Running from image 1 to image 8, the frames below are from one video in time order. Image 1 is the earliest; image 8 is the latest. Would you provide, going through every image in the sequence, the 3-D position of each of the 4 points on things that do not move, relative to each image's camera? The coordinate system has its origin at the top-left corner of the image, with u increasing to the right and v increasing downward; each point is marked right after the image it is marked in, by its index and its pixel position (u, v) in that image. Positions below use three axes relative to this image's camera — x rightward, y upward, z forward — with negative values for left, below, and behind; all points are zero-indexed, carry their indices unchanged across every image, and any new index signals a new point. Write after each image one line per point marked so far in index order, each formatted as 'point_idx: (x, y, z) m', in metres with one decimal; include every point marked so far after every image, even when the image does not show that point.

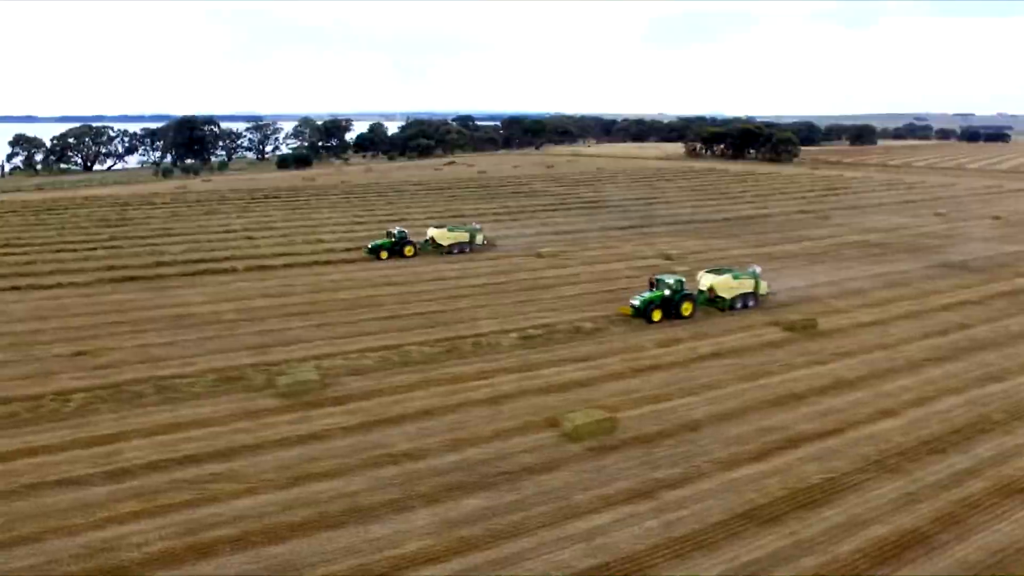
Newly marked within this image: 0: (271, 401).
0: (-4.4, -2.1, +14.8) m
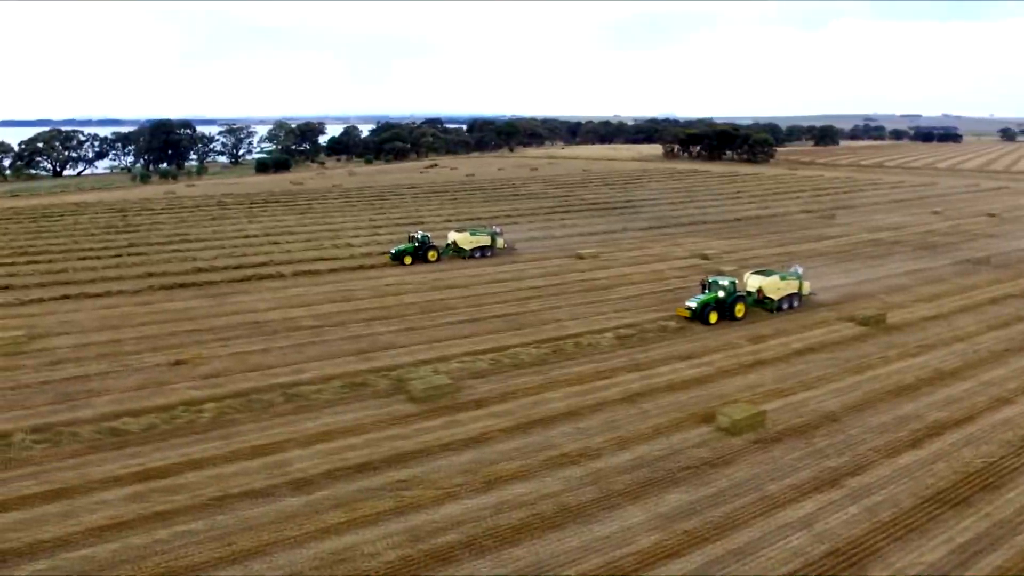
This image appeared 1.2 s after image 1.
0: (-1.9, -2.2, +14.7) m
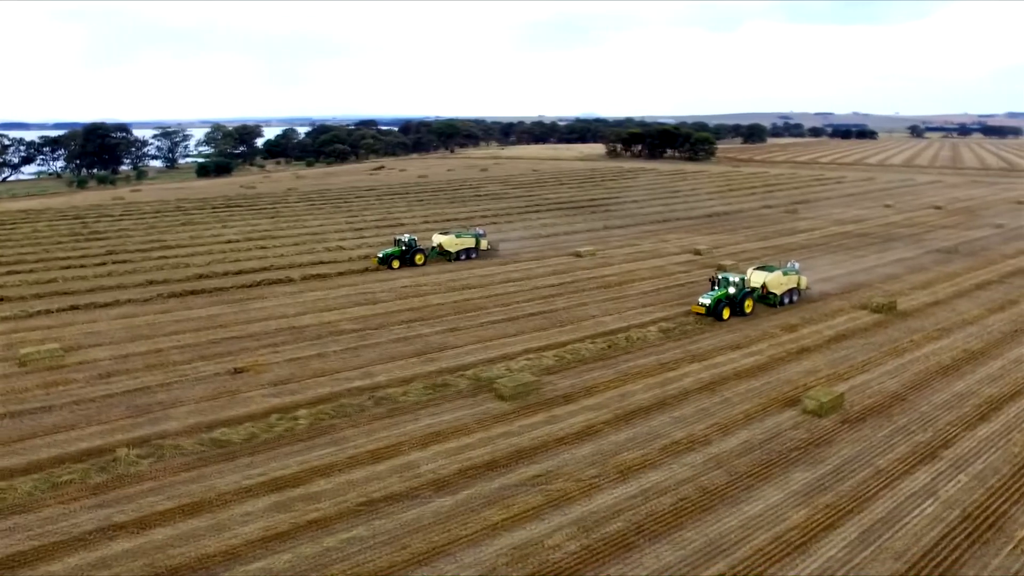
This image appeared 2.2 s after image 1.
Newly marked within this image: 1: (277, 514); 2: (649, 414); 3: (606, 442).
0: (-0.2, -2.1, +15.0) m
1: (-3.1, -3.1, +11.0) m
2: (+2.5, -2.3, +14.5) m
3: (+1.6, -2.5, +13.3) m
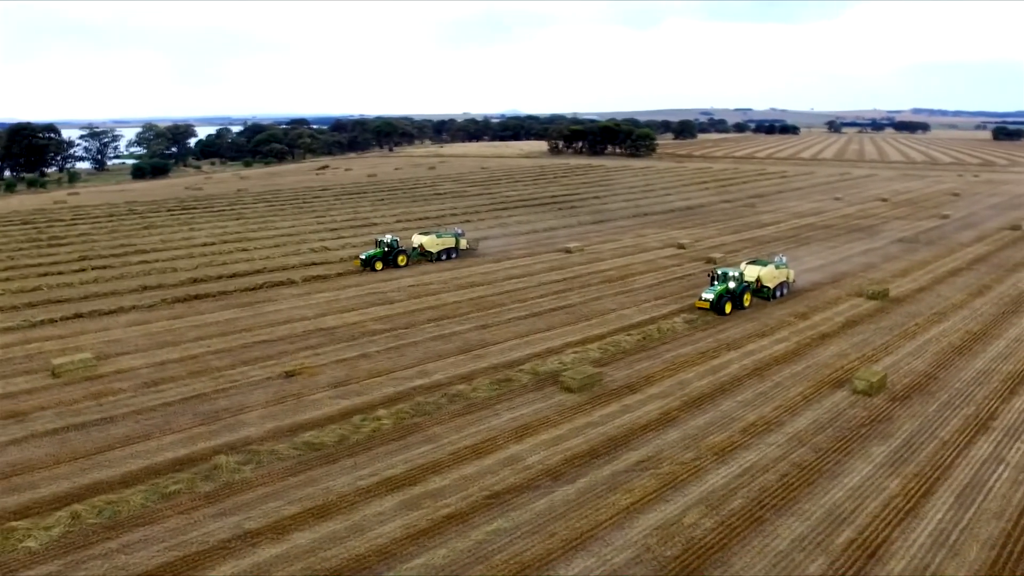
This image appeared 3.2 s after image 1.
0: (+1.1, -2.1, +15.4) m
1: (-1.4, -3.1, +11.1) m
2: (+3.9, -2.1, +15.2) m
3: (+3.1, -2.4, +14.0) m
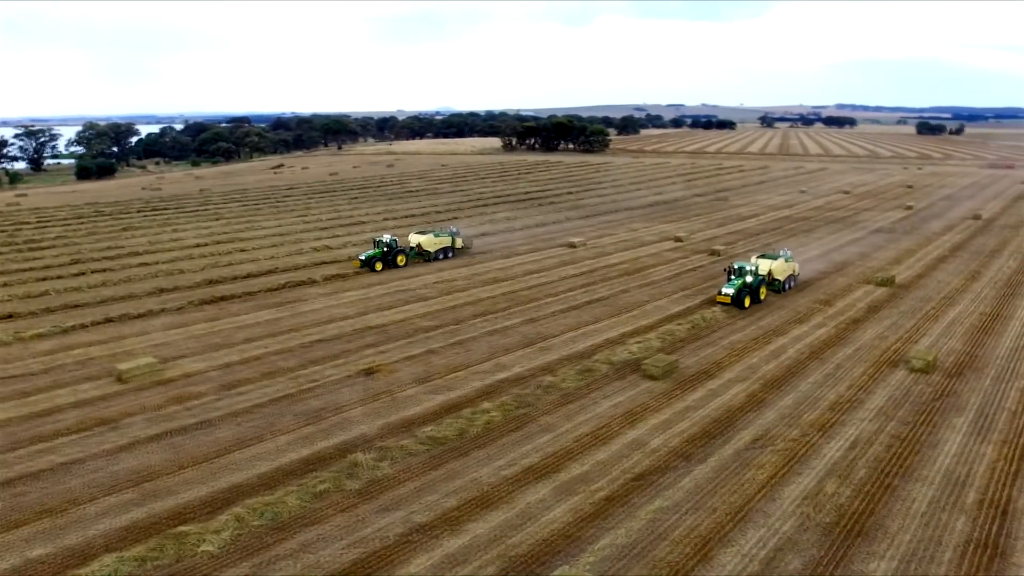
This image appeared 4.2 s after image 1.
0: (+2.8, -1.9, +16.0) m
1: (+0.8, -3.0, +11.5) m
2: (+5.6, -1.9, +16.1) m
3: (+4.9, -2.2, +14.8) m
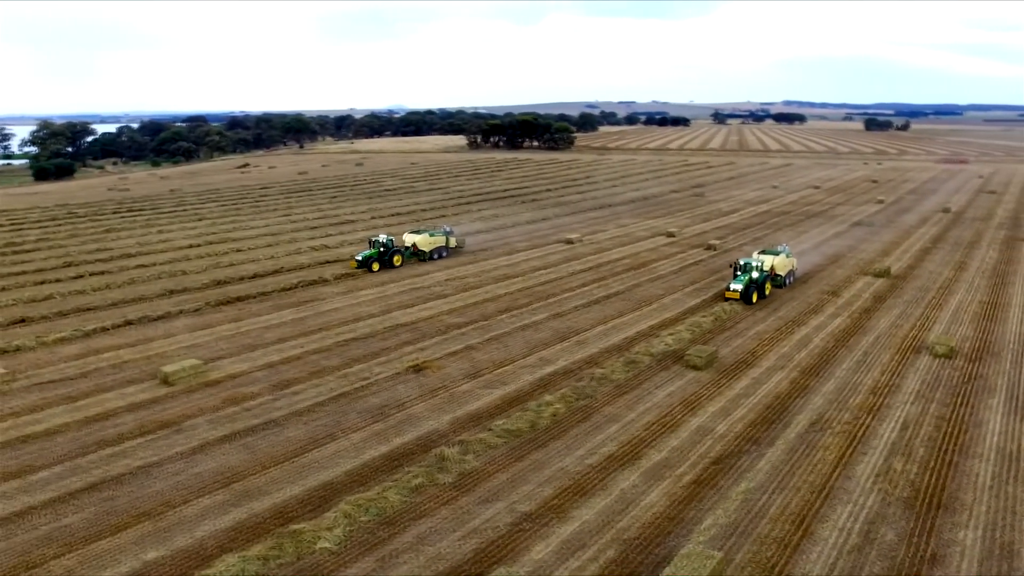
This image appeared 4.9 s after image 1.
0: (+3.9, -1.8, +16.6) m
1: (+2.2, -2.9, +12.0) m
2: (+6.6, -1.7, +16.9) m
3: (+6.1, -2.0, +15.5) m
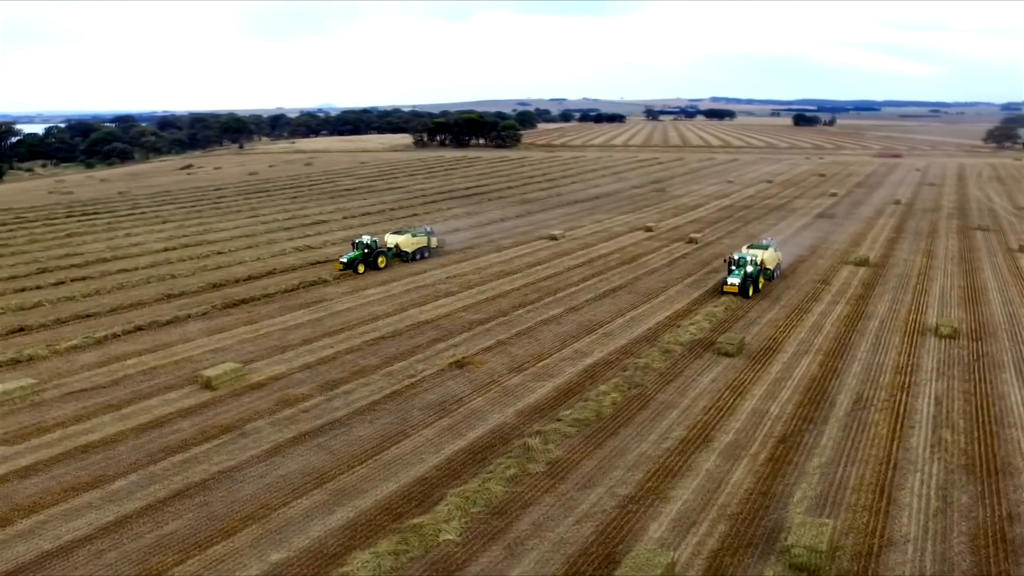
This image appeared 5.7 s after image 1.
0: (+4.8, -1.5, +17.4) m
1: (+3.6, -2.7, +12.6) m
2: (+7.5, -1.4, +17.9) m
3: (+7.0, -1.8, +16.5) m
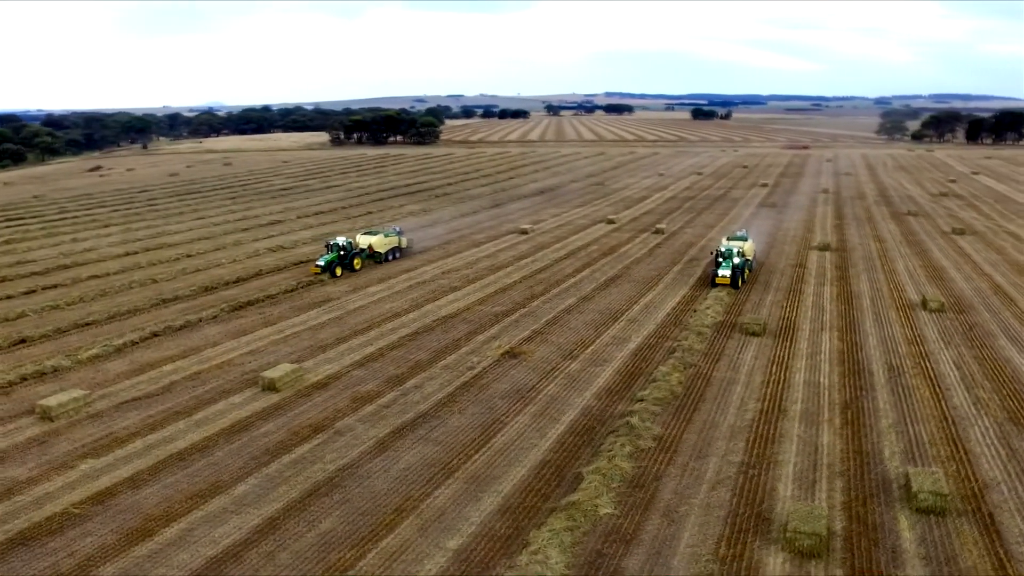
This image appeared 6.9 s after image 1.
0: (+5.8, -1.2, +18.7) m
1: (+5.3, -2.4, +13.8) m
2: (+8.4, -0.9, +19.6) m
3: (+8.2, -1.3, +18.1) m
